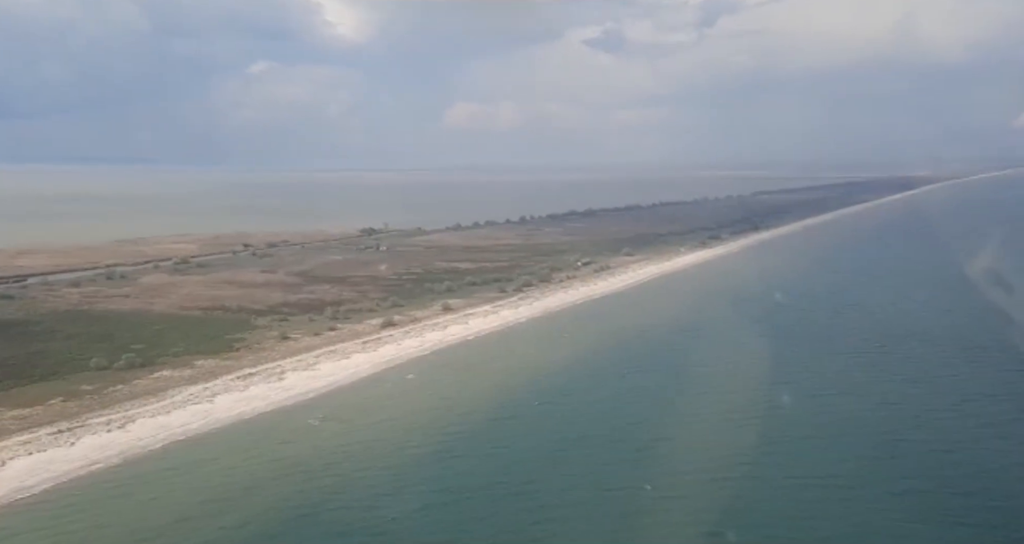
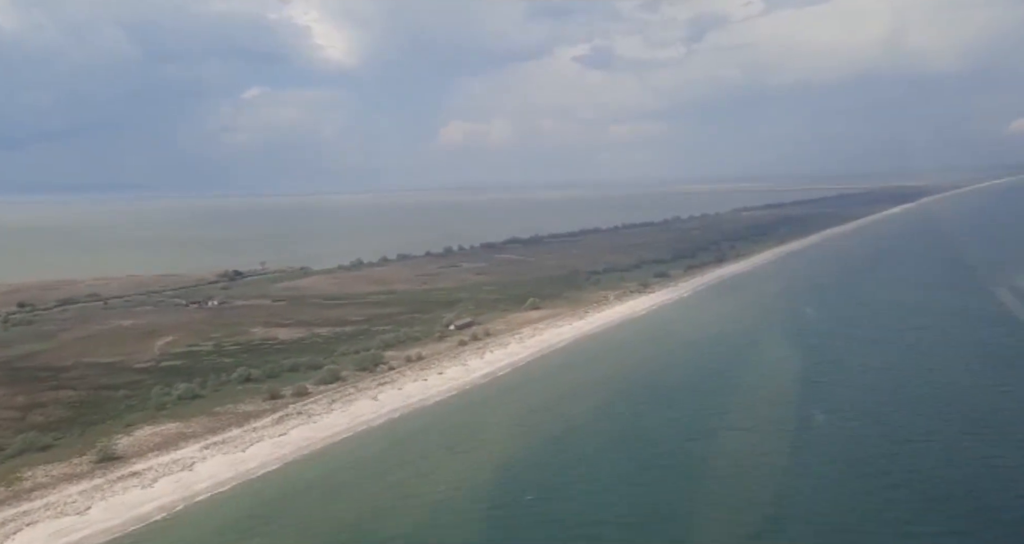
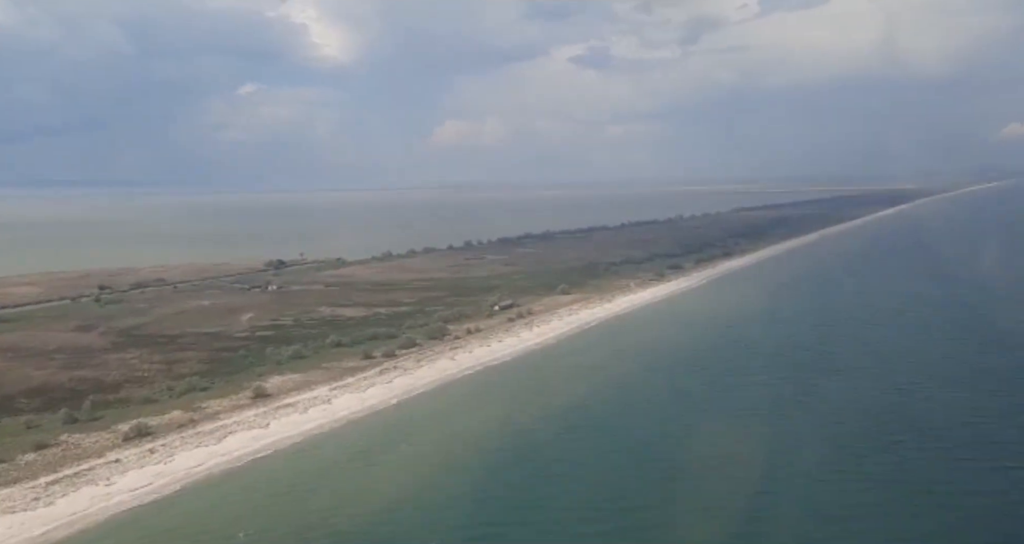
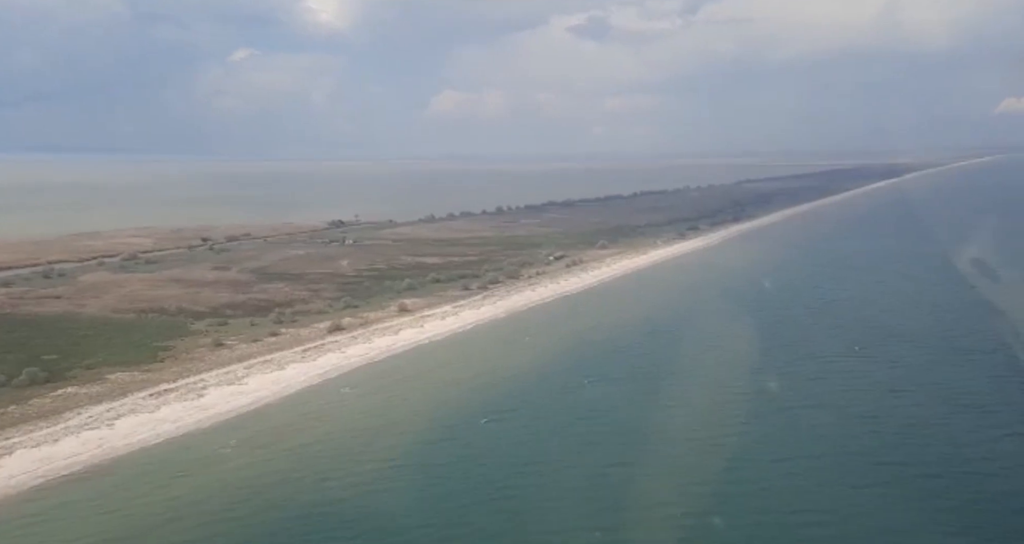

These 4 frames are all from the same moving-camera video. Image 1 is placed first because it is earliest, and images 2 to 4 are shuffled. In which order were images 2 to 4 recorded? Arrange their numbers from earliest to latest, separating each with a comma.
4, 3, 2
